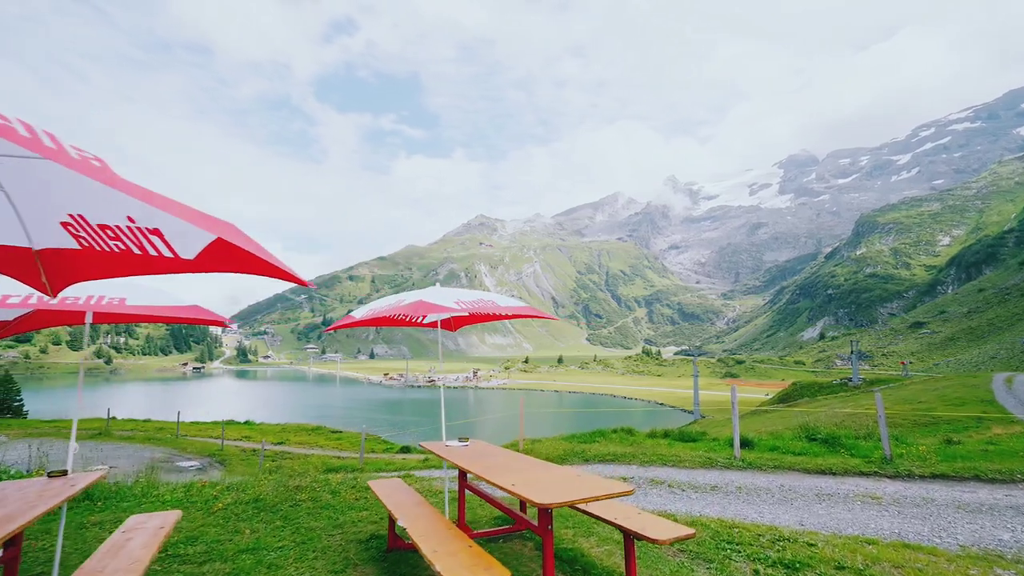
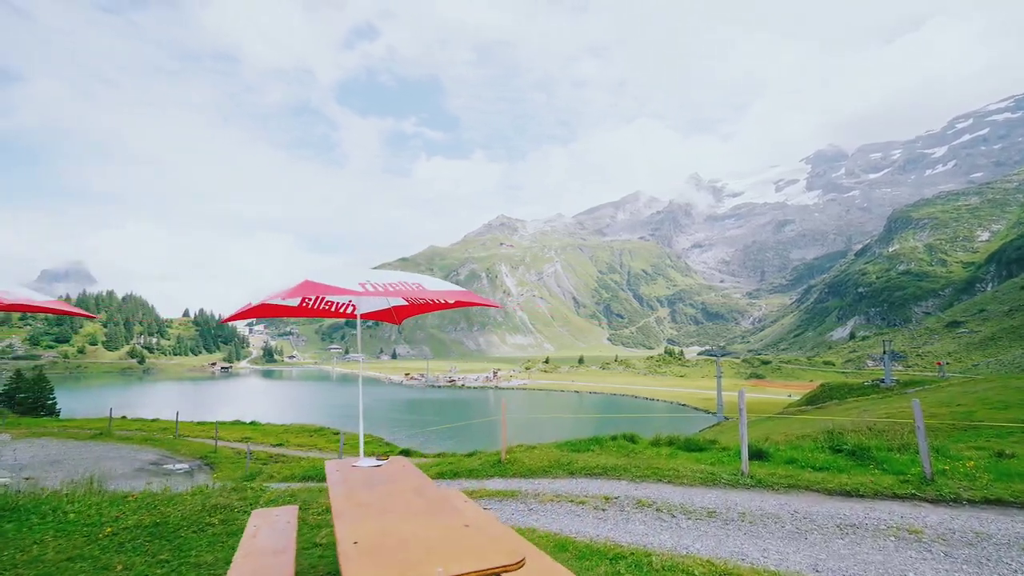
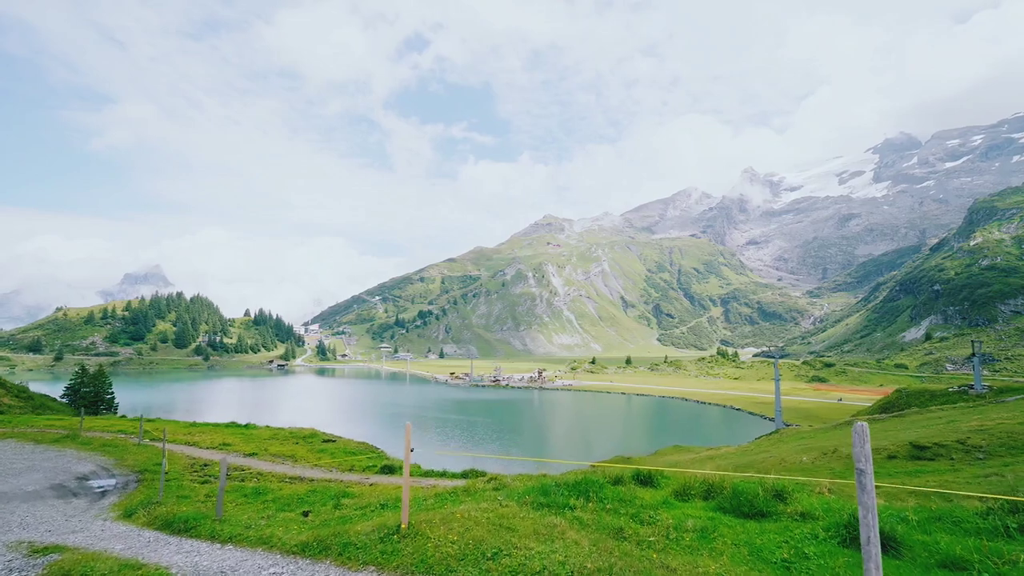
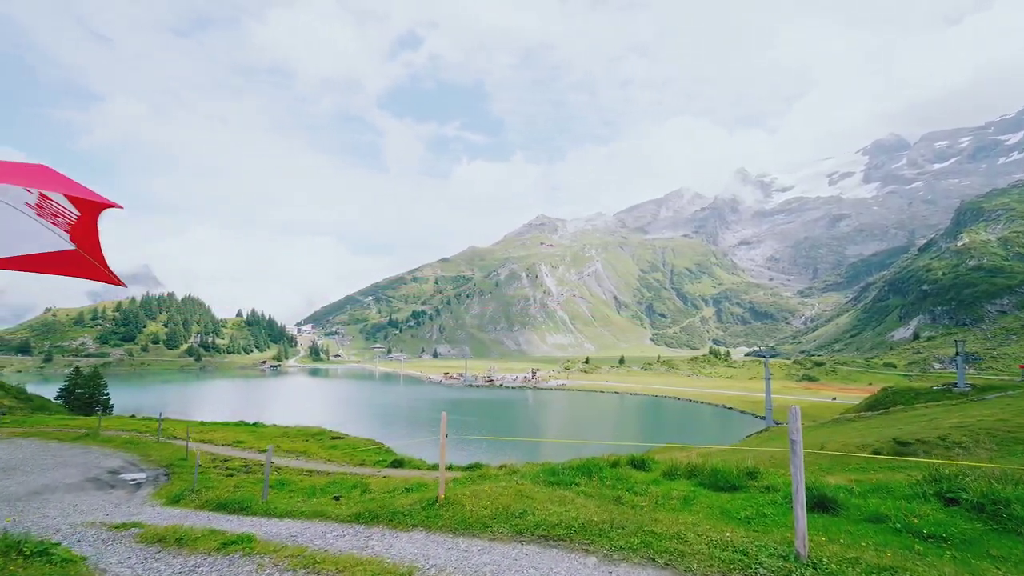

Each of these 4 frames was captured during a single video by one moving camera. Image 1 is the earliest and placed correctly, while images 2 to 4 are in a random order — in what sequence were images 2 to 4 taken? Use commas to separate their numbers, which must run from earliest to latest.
2, 4, 3
